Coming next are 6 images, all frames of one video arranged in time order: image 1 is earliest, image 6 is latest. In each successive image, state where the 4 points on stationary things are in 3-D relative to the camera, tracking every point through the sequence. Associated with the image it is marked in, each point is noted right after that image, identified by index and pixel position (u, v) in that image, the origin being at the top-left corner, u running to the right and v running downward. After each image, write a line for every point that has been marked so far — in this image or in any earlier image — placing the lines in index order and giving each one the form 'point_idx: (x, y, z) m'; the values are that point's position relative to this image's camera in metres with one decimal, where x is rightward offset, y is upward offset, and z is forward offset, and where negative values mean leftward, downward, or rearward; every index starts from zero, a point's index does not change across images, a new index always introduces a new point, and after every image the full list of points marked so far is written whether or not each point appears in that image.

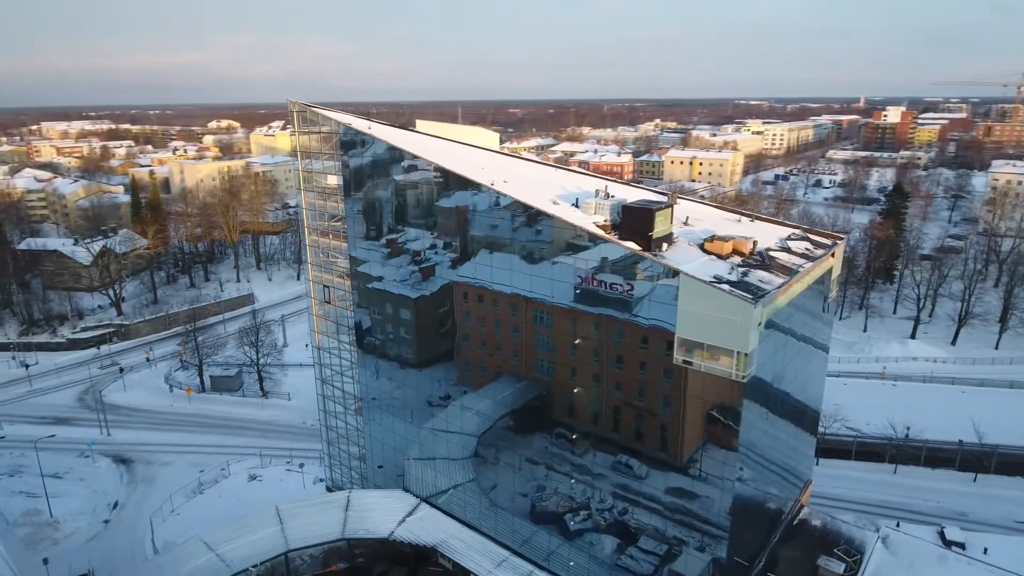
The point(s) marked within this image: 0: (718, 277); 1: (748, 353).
0: (+3.8, +0.2, +11.9) m
1: (+4.1, -1.2, +11.3) m
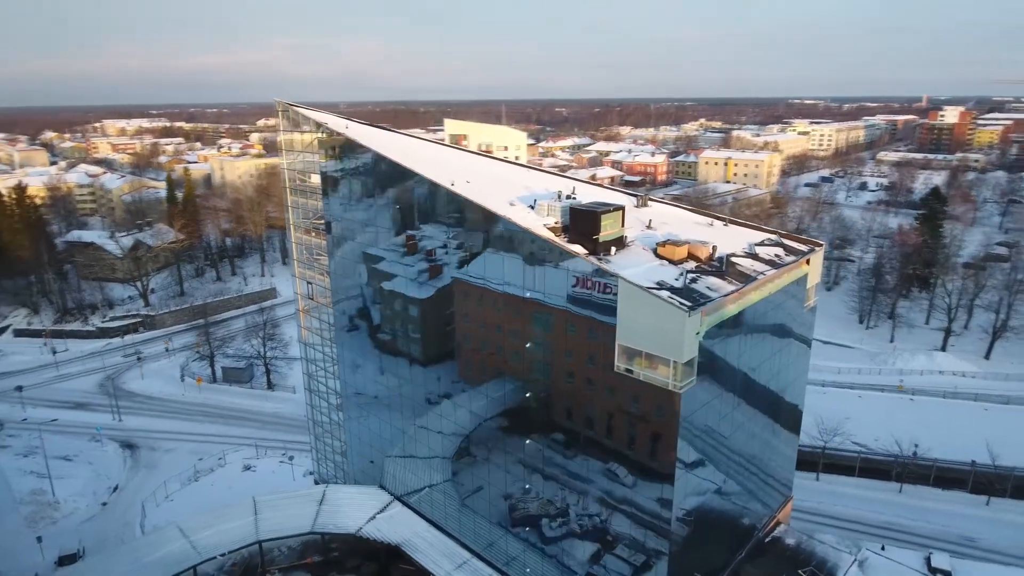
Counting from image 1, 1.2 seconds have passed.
0: (+2.7, +0.1, +11.5) m
1: (+2.9, -1.3, +10.9) m
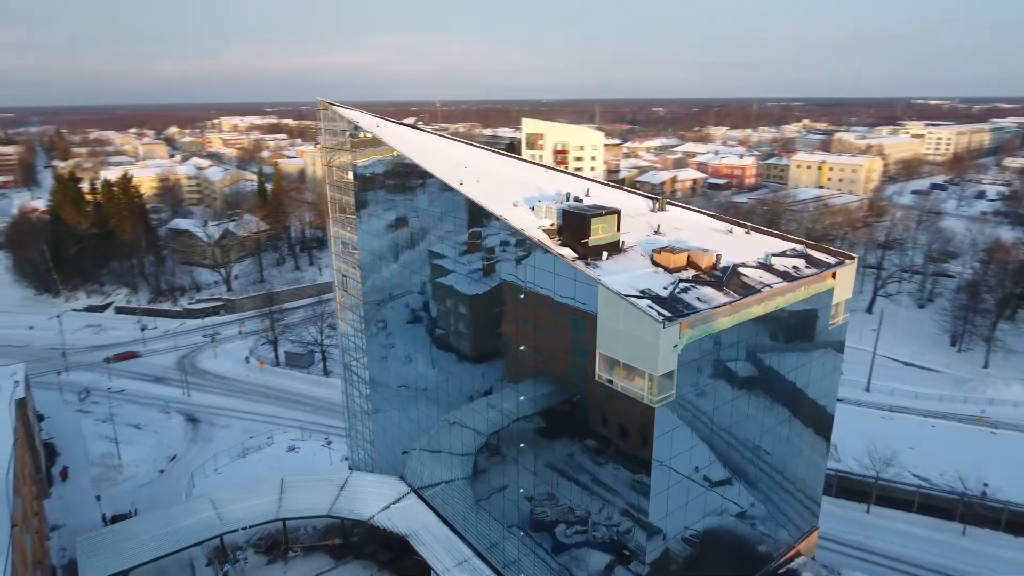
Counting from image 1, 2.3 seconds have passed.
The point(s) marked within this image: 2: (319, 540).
0: (+2.3, -0.1, +11.0) m
1: (+2.4, -1.4, +10.4) m
2: (-5.8, -7.6, +19.4) m
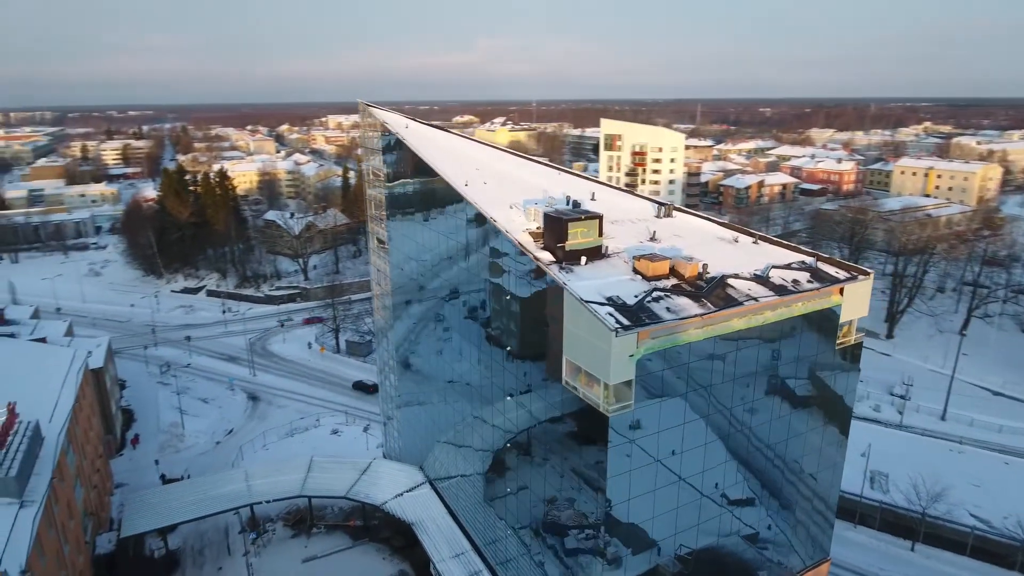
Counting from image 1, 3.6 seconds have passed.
0: (+1.7, -0.2, +10.9) m
1: (+1.6, -1.6, +10.3) m
2: (-5.4, -7.4, +20.4) m
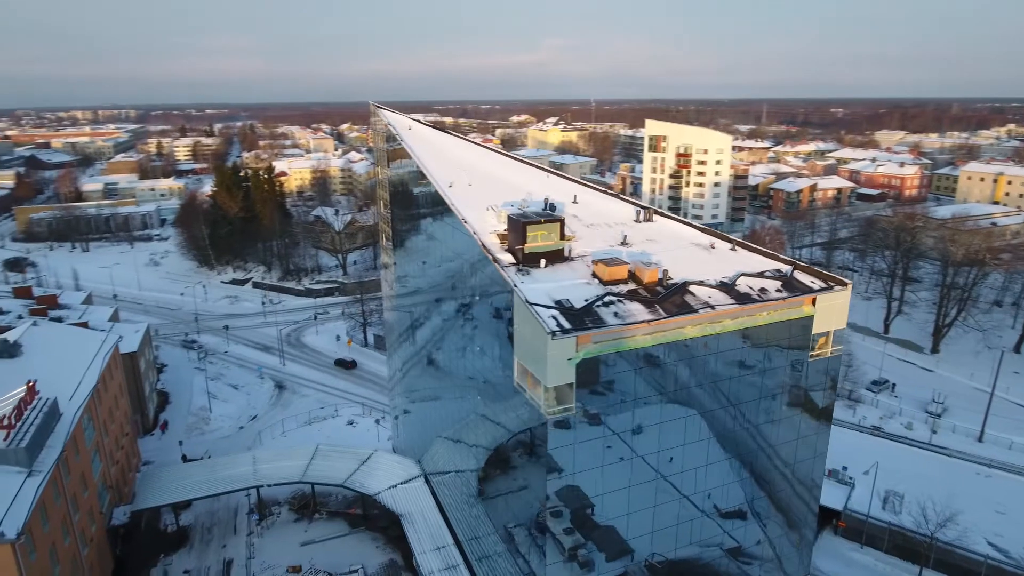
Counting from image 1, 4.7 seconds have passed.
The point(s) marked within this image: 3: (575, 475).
0: (+0.8, -0.2, +10.9) m
1: (+0.6, -1.6, +10.4) m
2: (-5.6, -7.2, +21.1) m
3: (+1.3, -3.3, +11.3) m
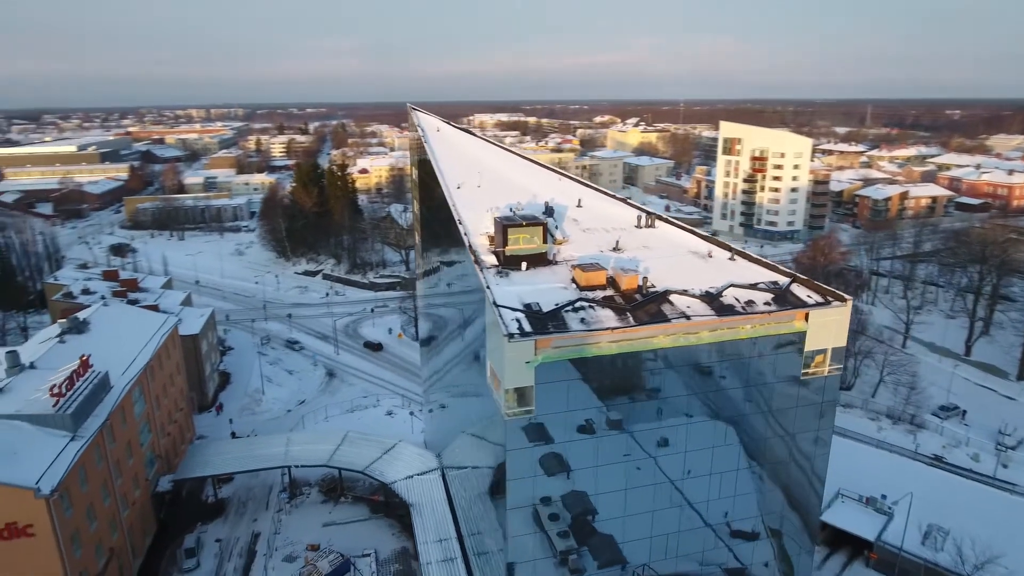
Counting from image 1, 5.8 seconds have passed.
0: (+0.3, -0.3, +11.0) m
1: (0.0, -1.7, +10.5) m
2: (-5.0, -7.1, +22.0) m
3: (+0.7, -3.4, +11.4) m
